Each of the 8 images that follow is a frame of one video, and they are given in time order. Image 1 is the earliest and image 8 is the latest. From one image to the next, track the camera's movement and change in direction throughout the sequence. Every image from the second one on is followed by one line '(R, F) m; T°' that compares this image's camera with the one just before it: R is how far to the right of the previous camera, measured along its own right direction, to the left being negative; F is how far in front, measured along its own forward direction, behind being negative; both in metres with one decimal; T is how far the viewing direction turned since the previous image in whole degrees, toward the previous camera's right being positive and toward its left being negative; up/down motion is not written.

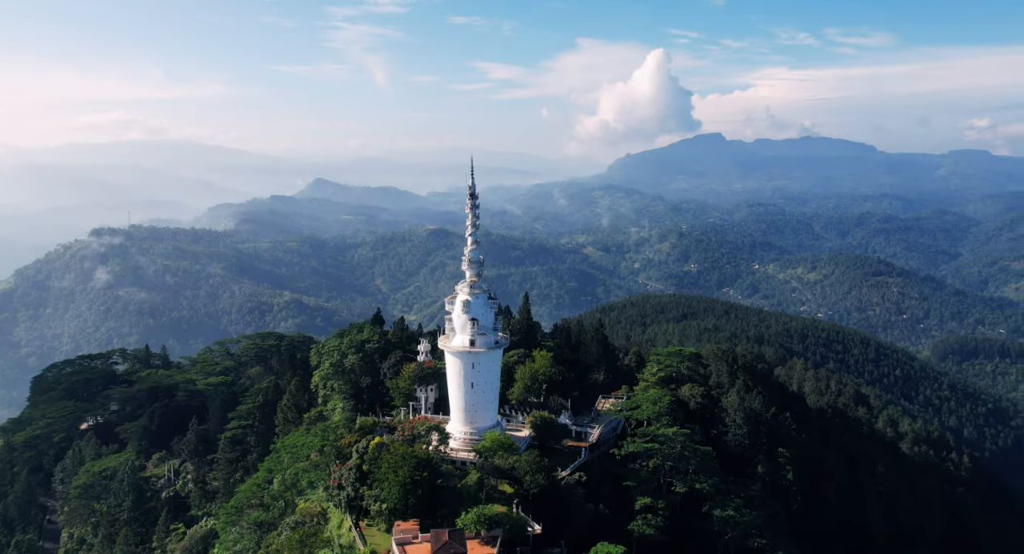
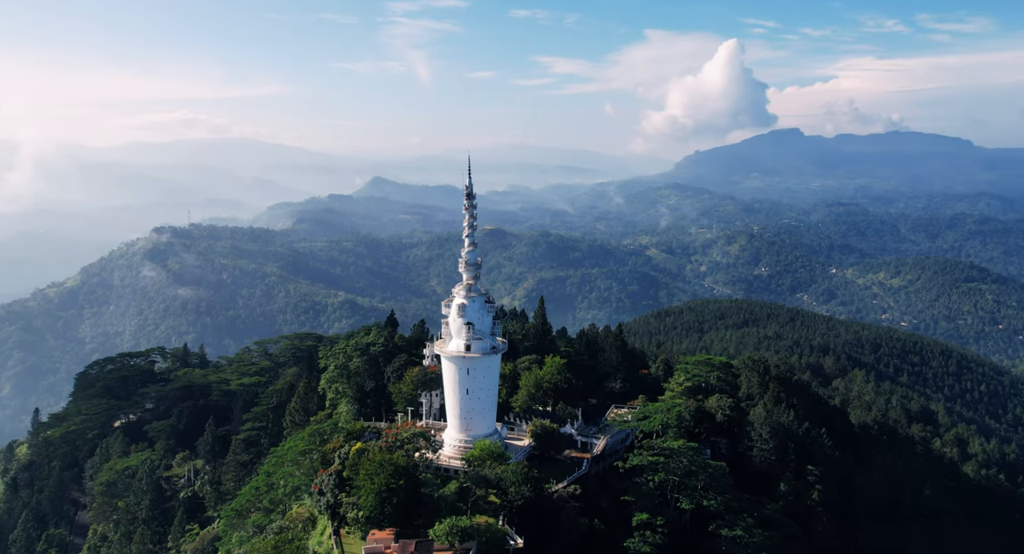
(+5.0, +1.6) m; -6°
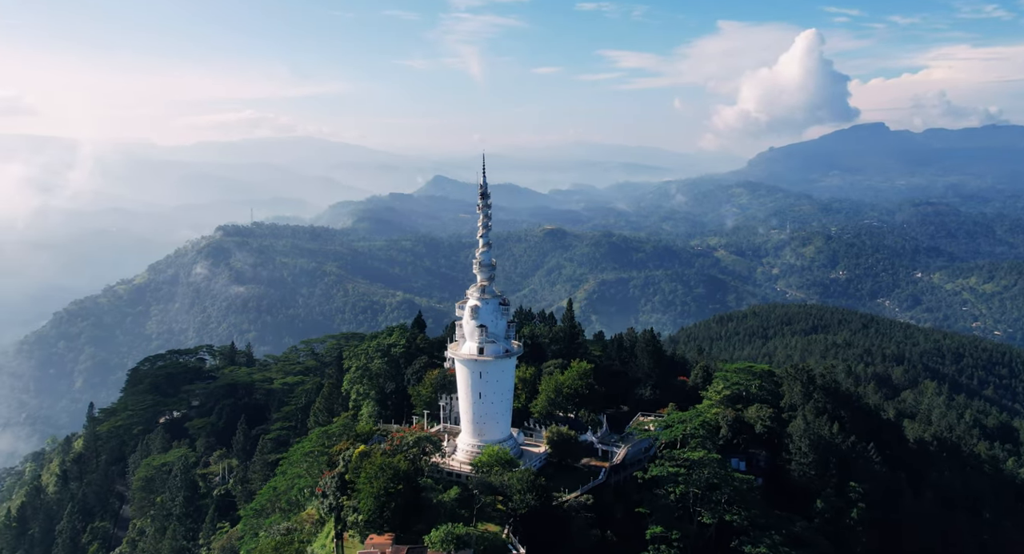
(+3.8, +1.3) m; -6°
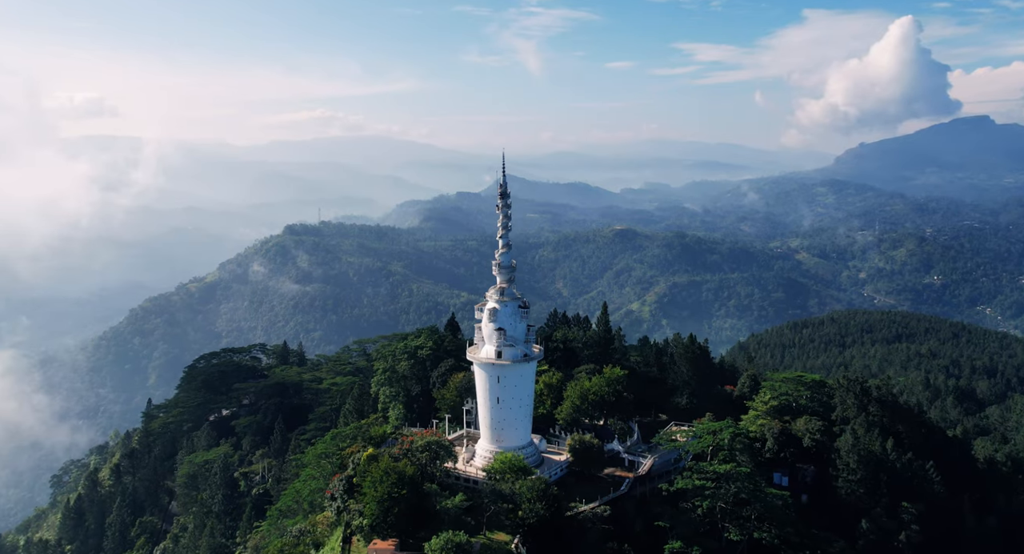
(+3.8, +1.4) m; -7°
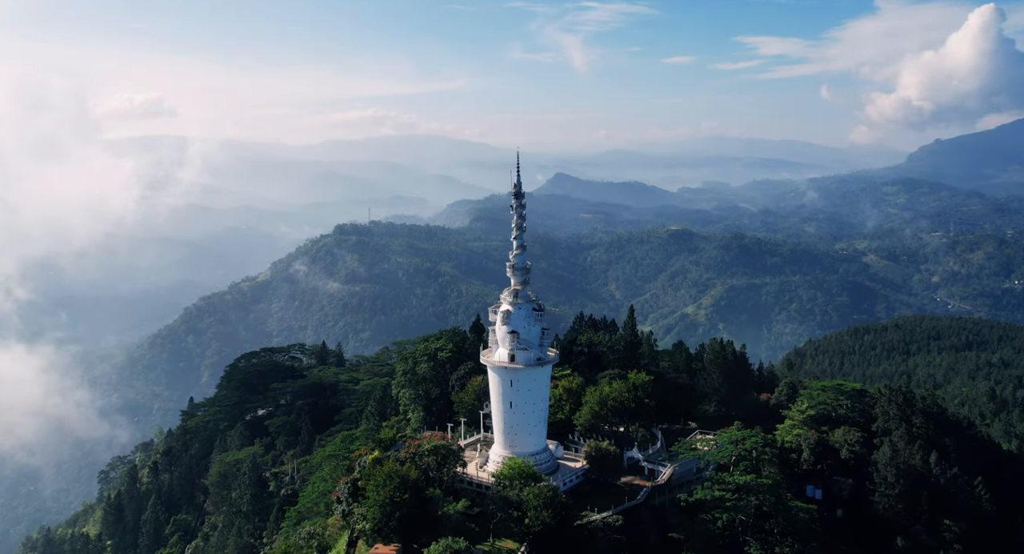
(+2.9, +1.0) m; -5°
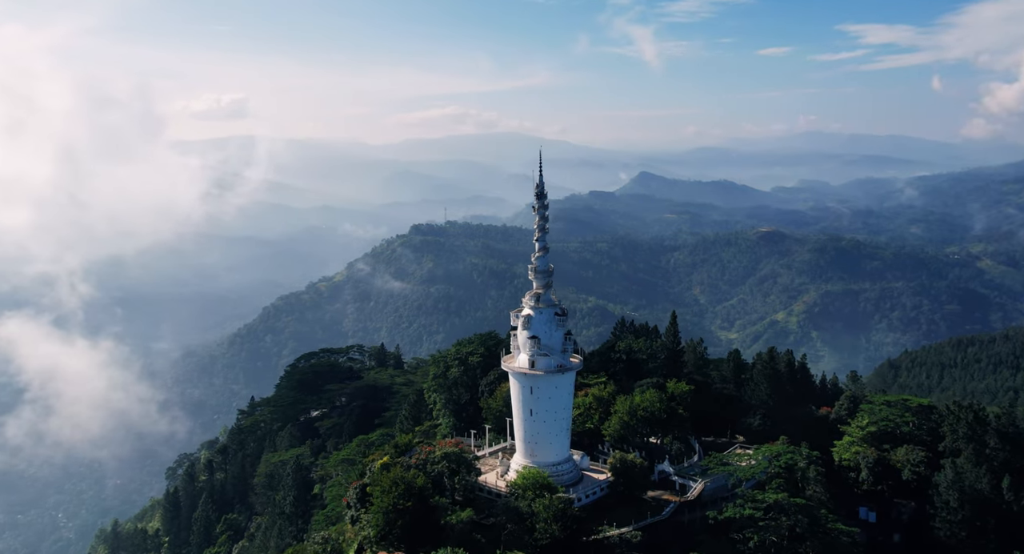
(+4.4, +1.6) m; -8°
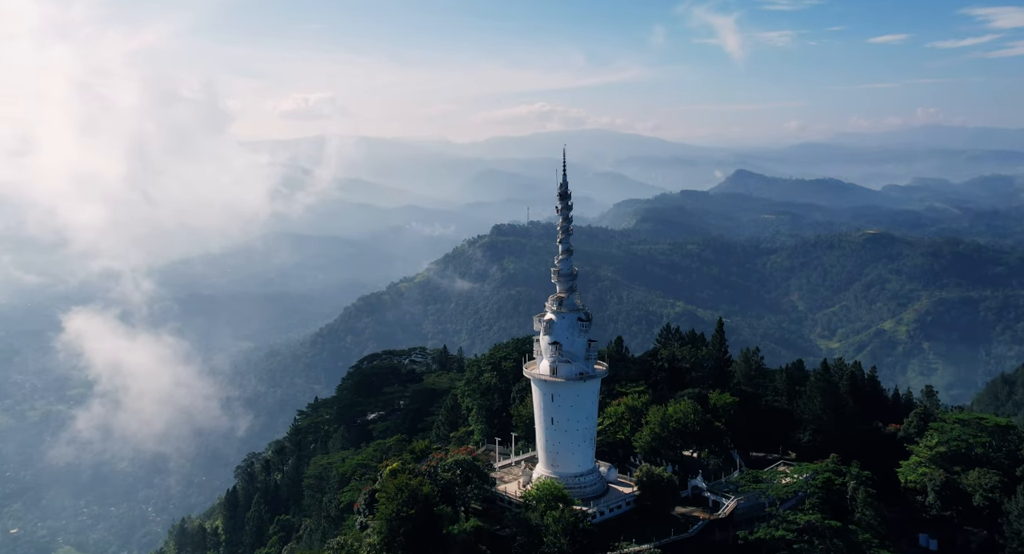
(+4.7, +1.6) m; -9°
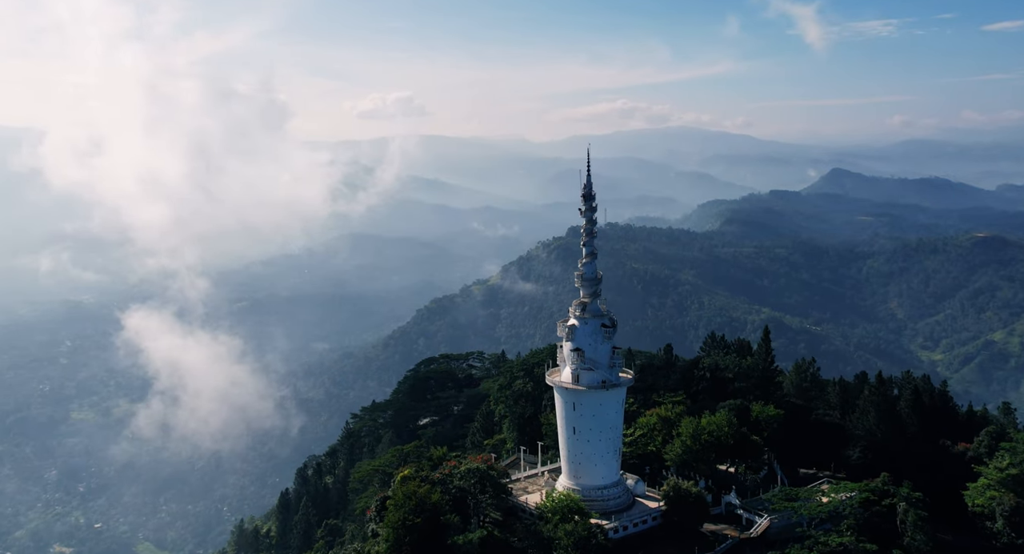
(+3.9, +1.2) m; -8°
